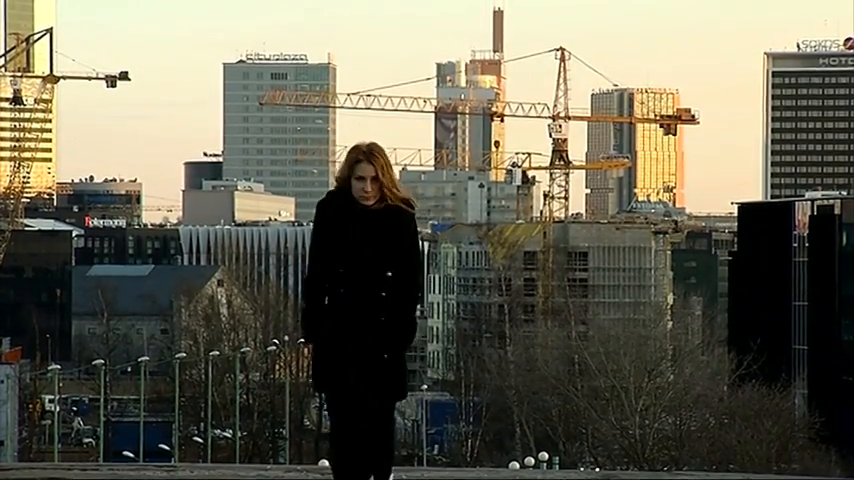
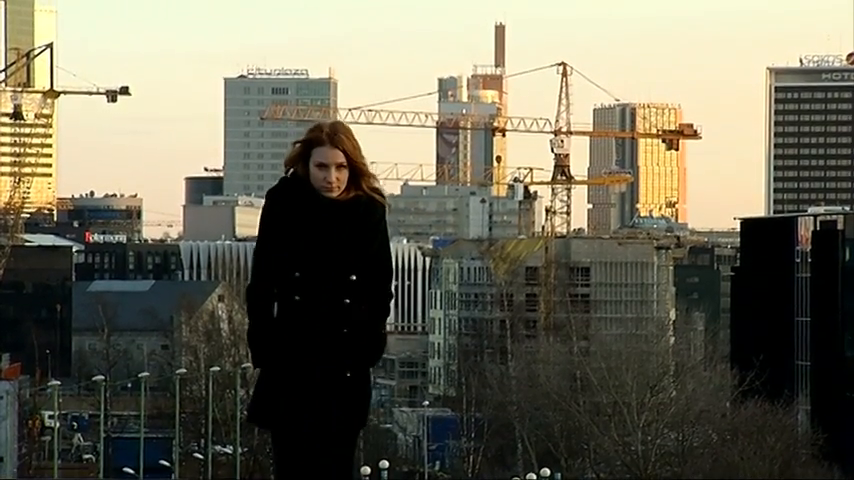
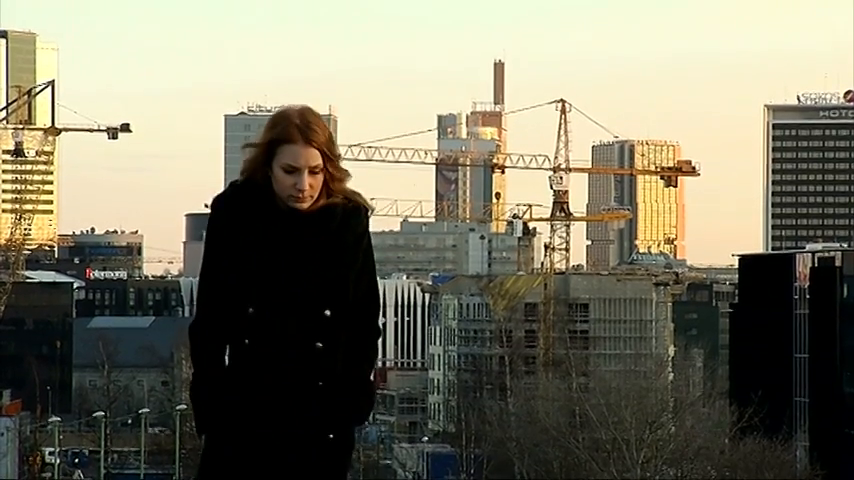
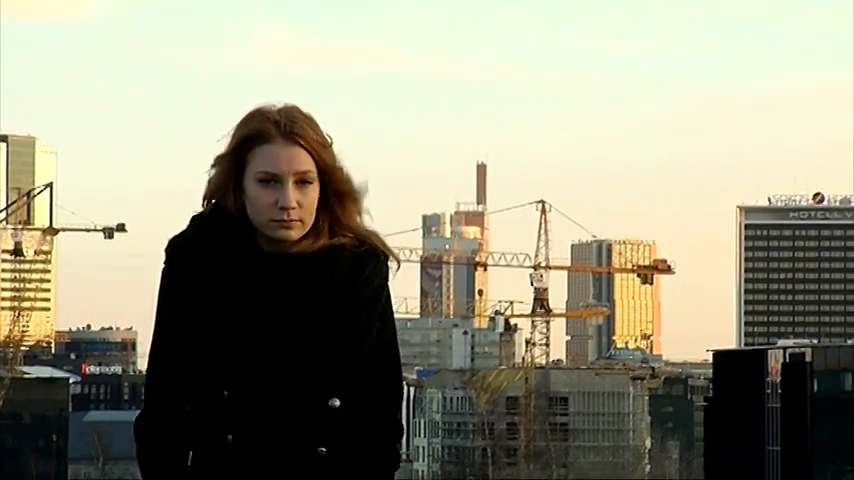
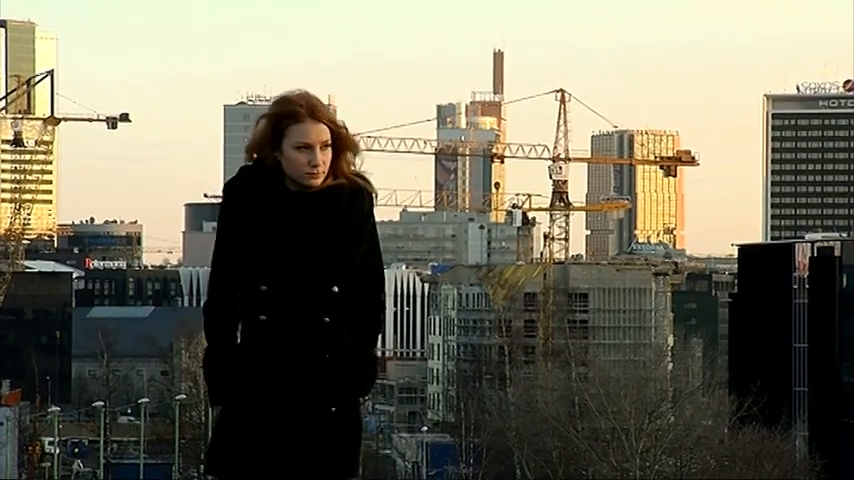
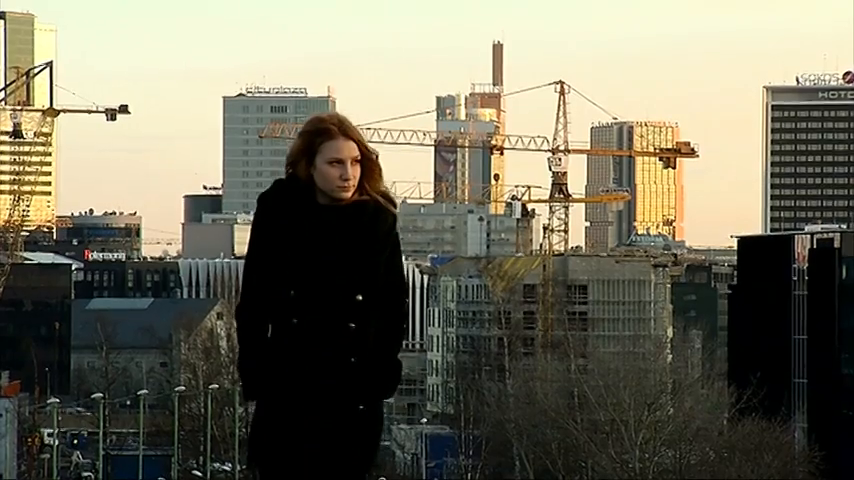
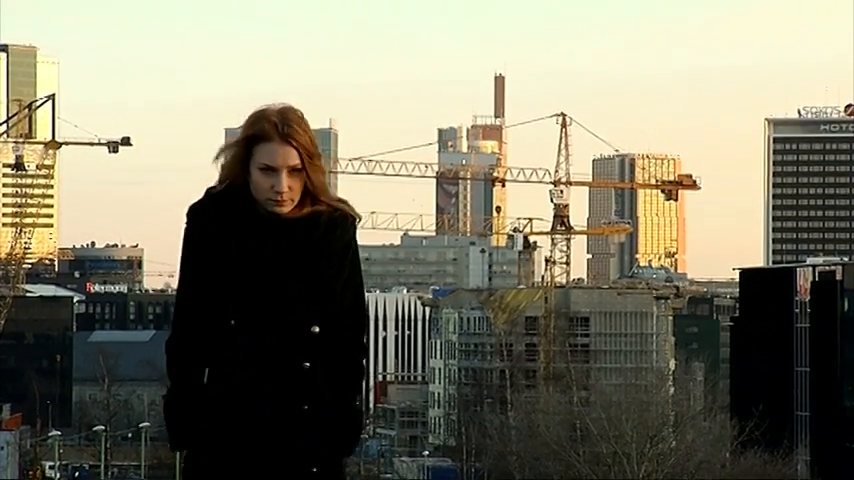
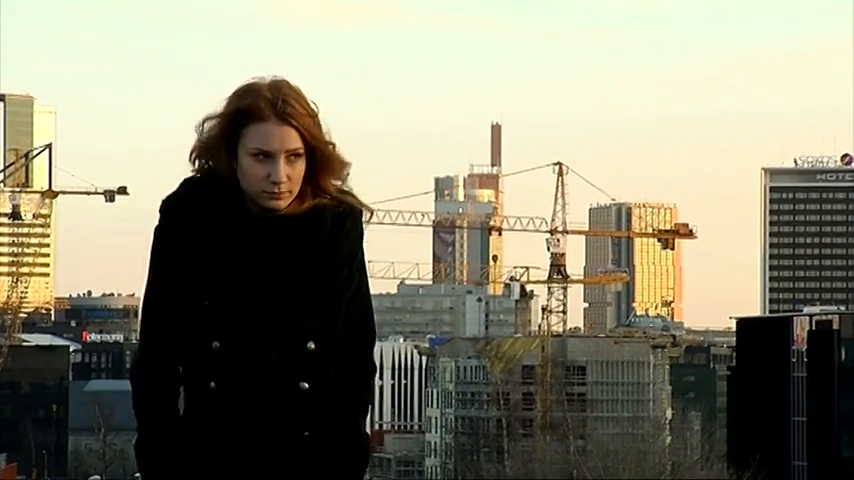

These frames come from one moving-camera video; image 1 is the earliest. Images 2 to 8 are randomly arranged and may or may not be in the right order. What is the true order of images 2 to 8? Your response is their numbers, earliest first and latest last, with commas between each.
2, 6, 5, 3, 7, 8, 4
